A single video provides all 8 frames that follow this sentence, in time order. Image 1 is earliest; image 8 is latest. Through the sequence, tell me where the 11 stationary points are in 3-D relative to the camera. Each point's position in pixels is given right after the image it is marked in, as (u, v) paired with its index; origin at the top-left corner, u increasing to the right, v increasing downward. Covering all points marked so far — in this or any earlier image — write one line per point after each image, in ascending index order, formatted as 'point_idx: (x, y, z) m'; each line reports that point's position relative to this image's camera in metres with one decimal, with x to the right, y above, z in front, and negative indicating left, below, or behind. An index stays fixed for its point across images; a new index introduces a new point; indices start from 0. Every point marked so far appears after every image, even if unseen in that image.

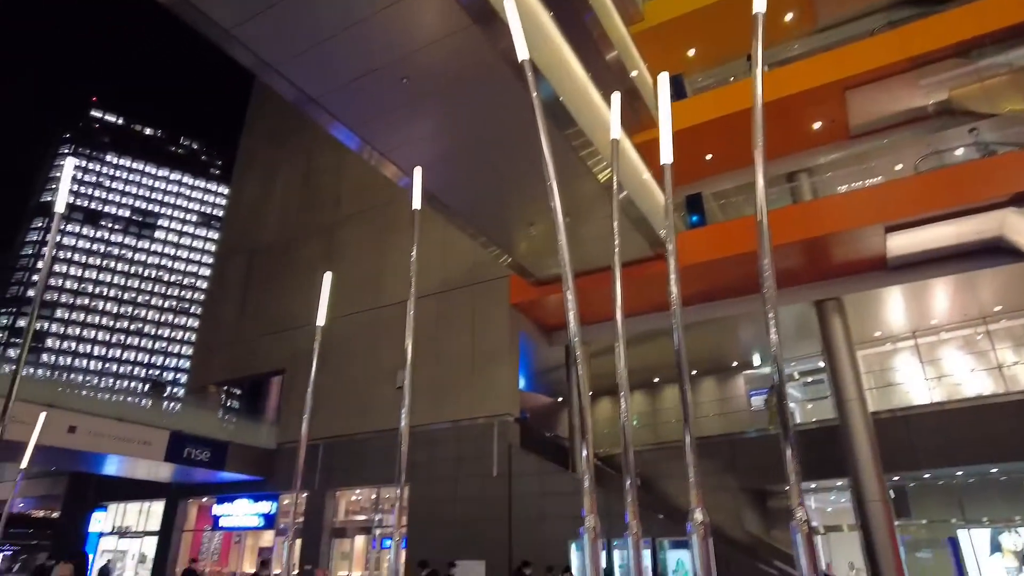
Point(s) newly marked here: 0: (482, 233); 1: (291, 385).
0: (-0.3, +0.9, +10.7) m
1: (-6.4, -2.9, +20.1) m
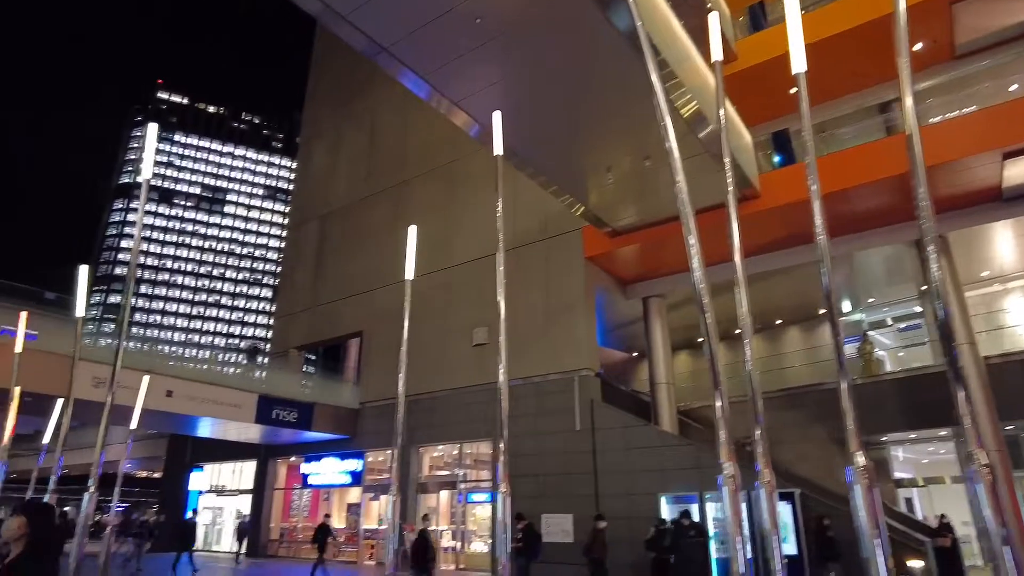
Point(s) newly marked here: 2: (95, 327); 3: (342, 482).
0: (+0.8, +1.6, +10.3) m
1: (-4.2, -1.8, +20.5) m
2: (-9.8, -0.5, +15.2) m
3: (-4.7, -5.7, +19.2) m
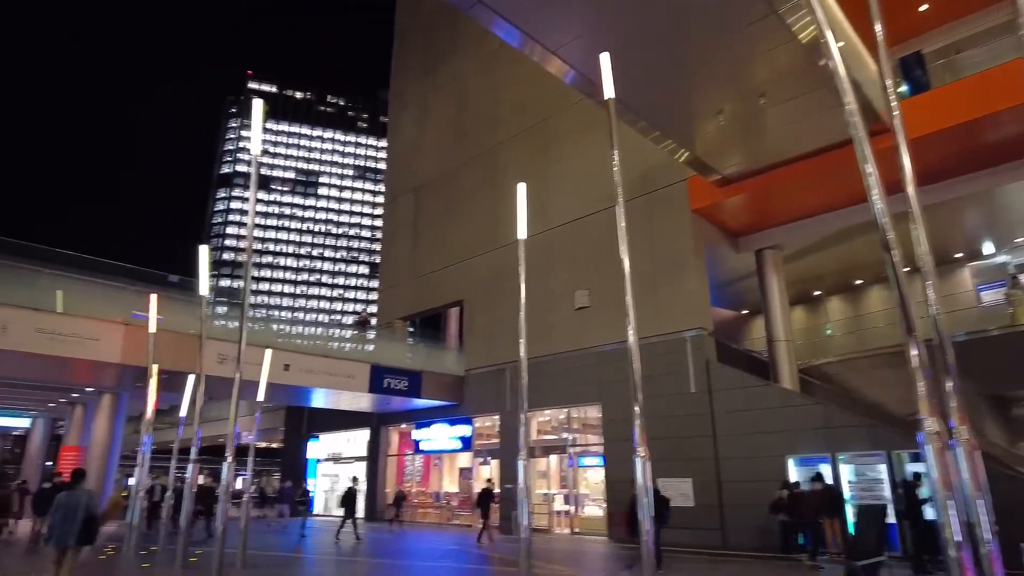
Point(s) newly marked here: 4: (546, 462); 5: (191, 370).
0: (+2.3, +2.3, +9.8) m
1: (-1.2, -0.8, +20.7) m
2: (-7.4, -0.1, +16.1) m
3: (-1.6, -4.8, +19.6) m
4: (+1.0, -4.6, +17.5) m
5: (-7.3, -1.9, +15.1) m
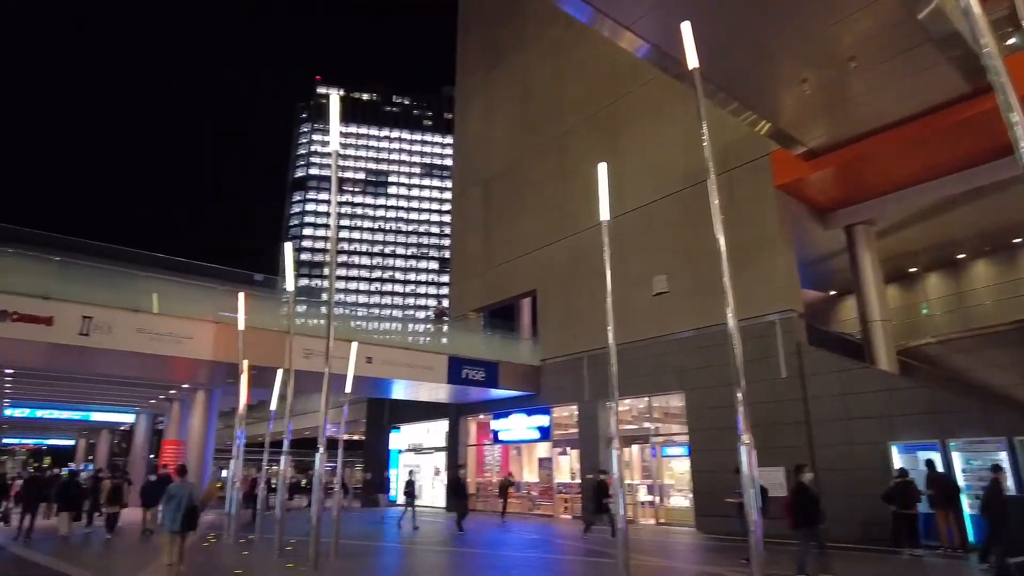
0: (+3.3, +2.6, +9.3) m
1: (+1.1, -0.5, +20.6) m
2: (-5.6, -0.1, +16.6) m
3: (+0.7, -4.5, +19.6) m
4: (+3.1, -4.3, +17.2) m
5: (-5.5, -1.8, +15.7) m
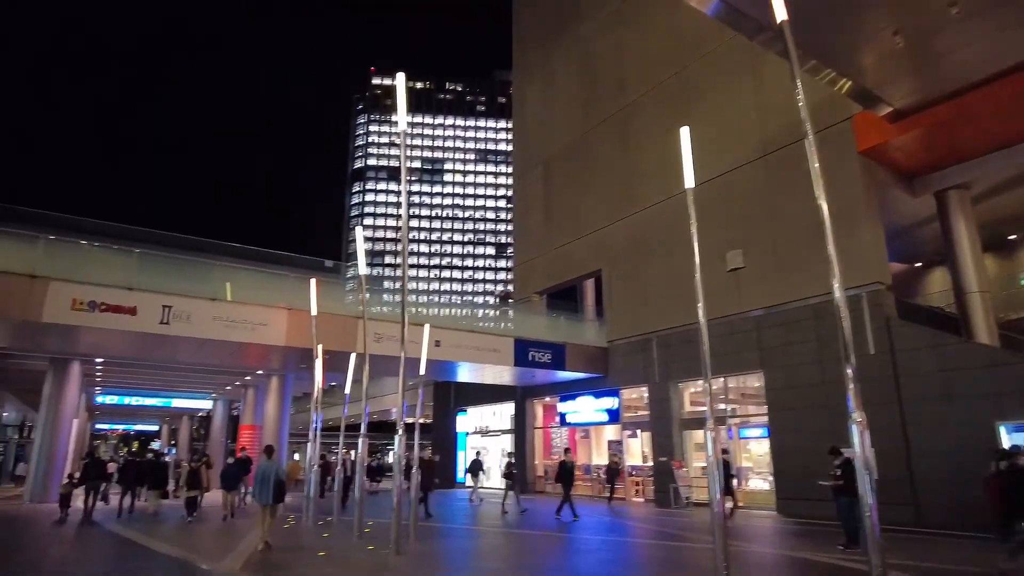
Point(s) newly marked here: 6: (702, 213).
0: (+4.2, +2.9, +8.8) m
1: (+3.0, +0.1, +20.2) m
2: (-4.0, +0.2, +16.8) m
3: (+2.6, -3.9, +19.4) m
4: (+4.8, -3.7, +16.8) m
5: (-4.0, -1.5, +15.9) m
6: (+5.0, +2.0, +17.4) m
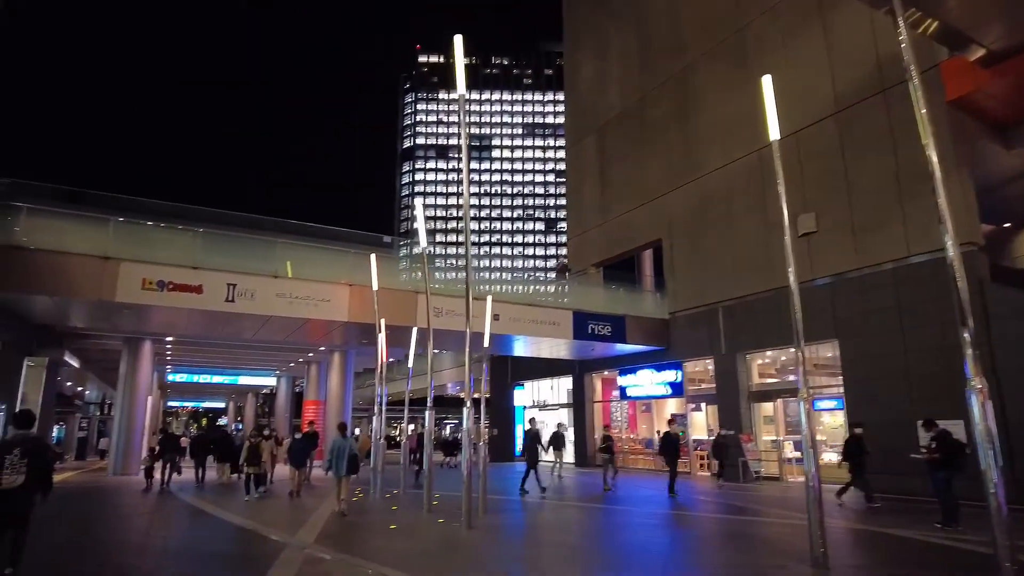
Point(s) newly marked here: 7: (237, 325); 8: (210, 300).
0: (+4.9, +3.4, +8.1) m
1: (+4.6, +1.0, +19.7) m
2: (-2.6, +0.9, +16.9) m
3: (+4.3, -3.1, +19.1) m
4: (+6.3, -2.9, +16.3) m
5: (-2.6, -0.9, +16.0) m
6: (+6.4, +2.8, +16.6) m
7: (-6.7, -0.9, +15.9) m
8: (-6.4, -0.3, +14.0) m
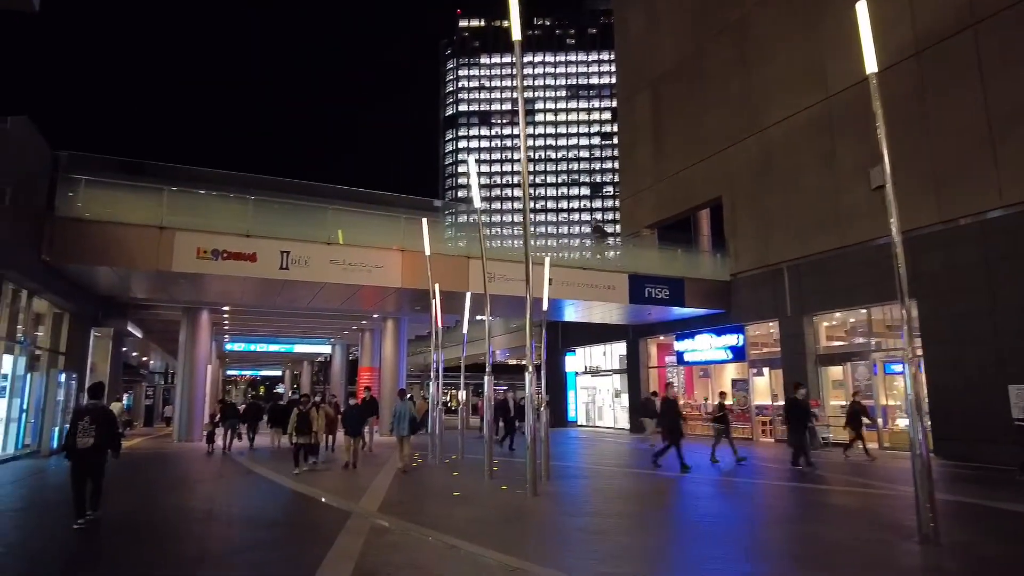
0: (+5.5, +3.9, +7.3) m
1: (+6.1, +2.1, +19.0) m
2: (-1.4, +1.7, +16.7) m
3: (+5.8, -2.0, +18.6) m
4: (+7.6, -2.0, +15.7) m
5: (-1.4, -0.1, +15.9) m
6: (+7.6, +3.8, +15.7) m
7: (-5.4, -0.2, +16.1) m
8: (-5.3, +0.4, +14.1) m
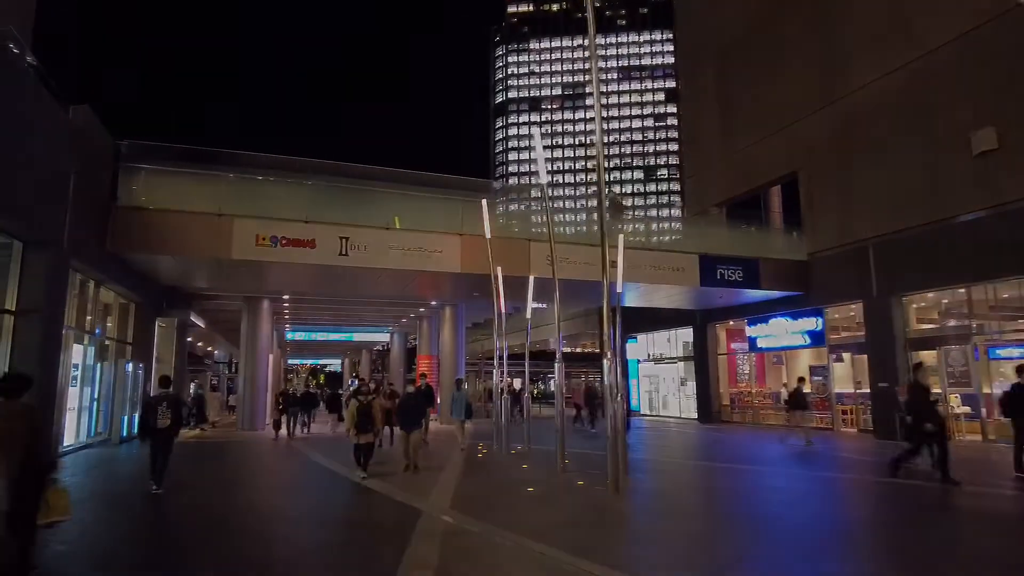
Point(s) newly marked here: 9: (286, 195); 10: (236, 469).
0: (+6.1, +4.2, +6.3) m
1: (+7.7, +2.6, +18.0) m
2: (+0.1, +2.1, +16.3) m
3: (+7.4, -1.5, +17.7) m
4: (+9.0, -1.5, +14.6) m
5: (0.0, +0.2, +15.6) m
6: (+8.8, +4.2, +14.6) m
7: (-4.0, +0.1, +16.0) m
8: (-4.1, +0.6, +14.1) m
9: (-4.9, +1.9, +14.2) m
10: (-4.5, -2.9, +10.6) m
